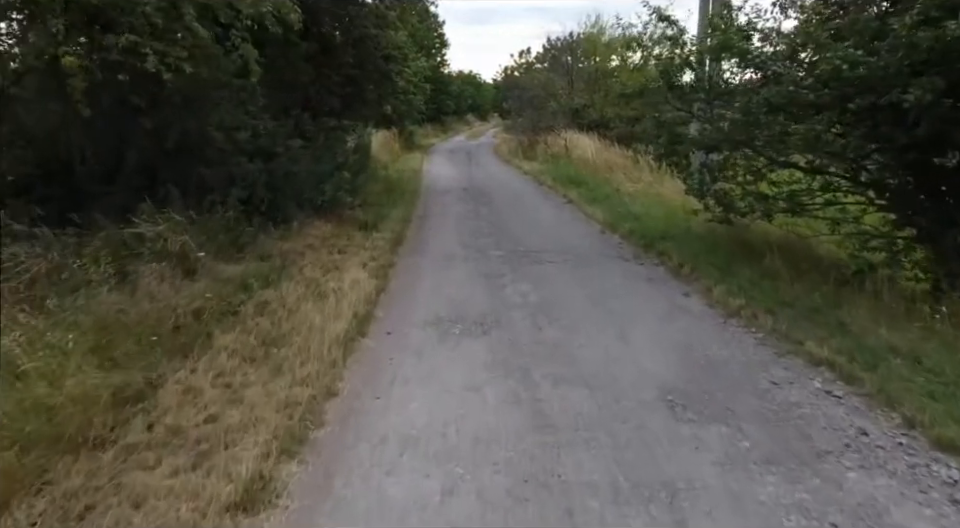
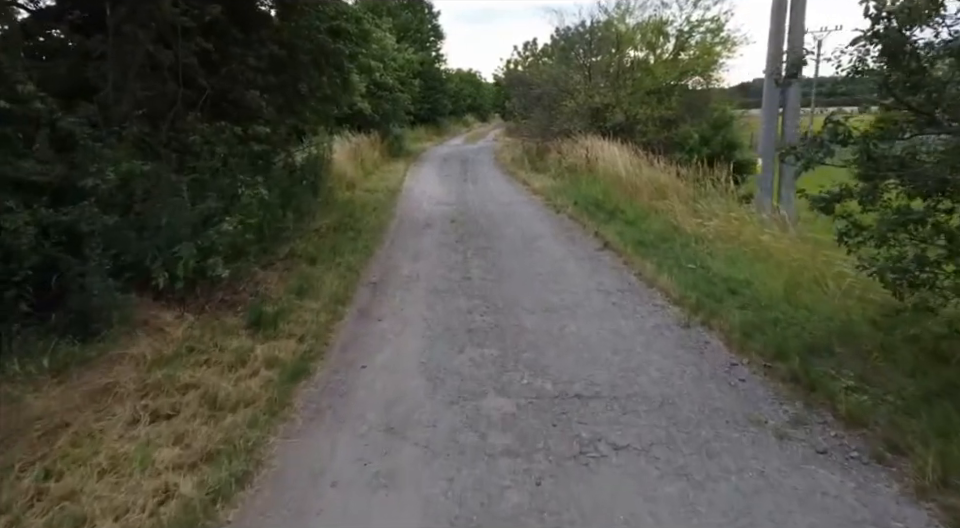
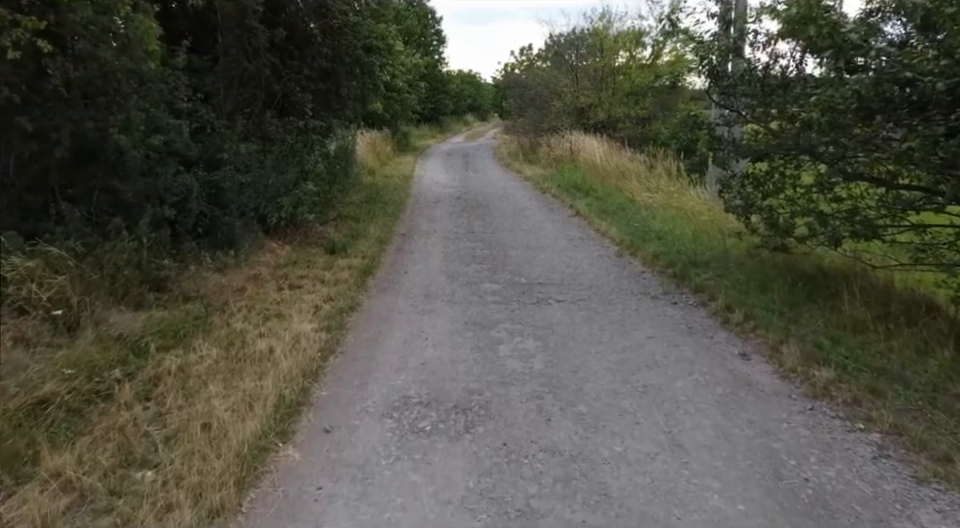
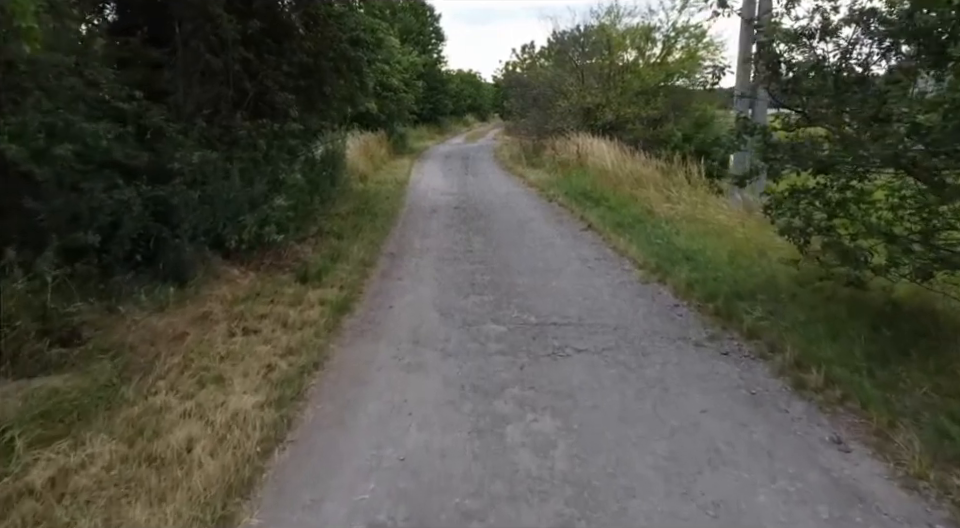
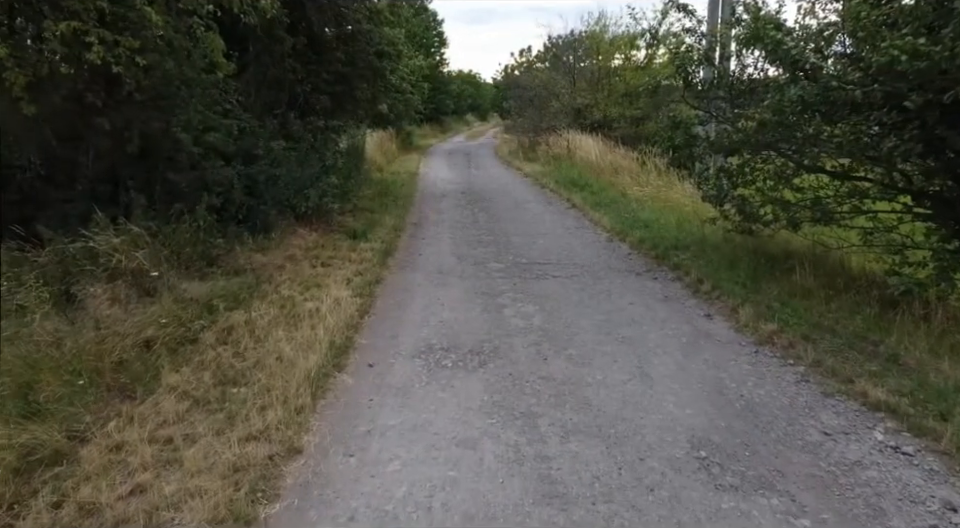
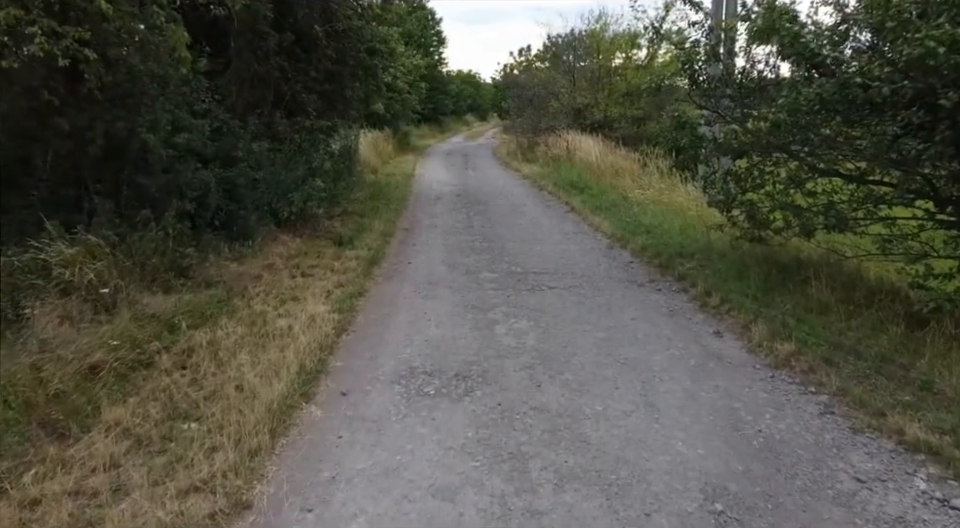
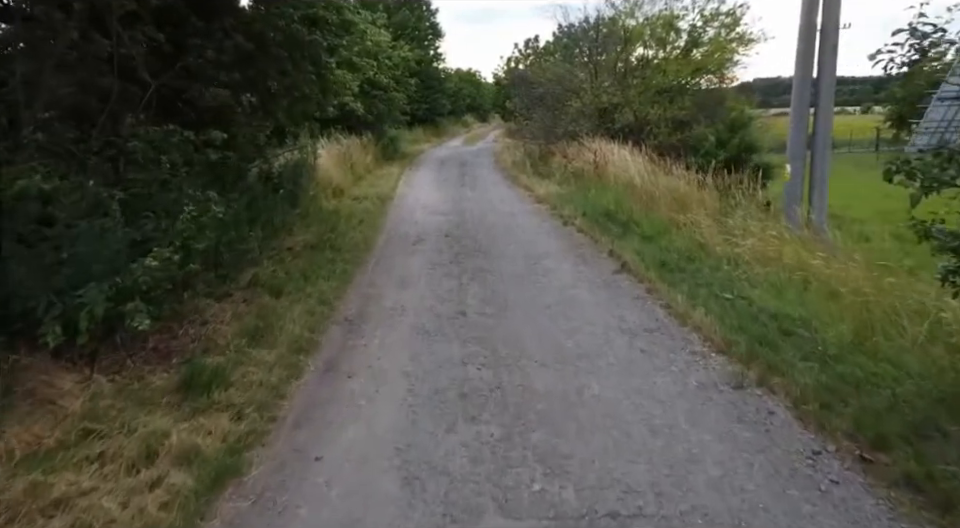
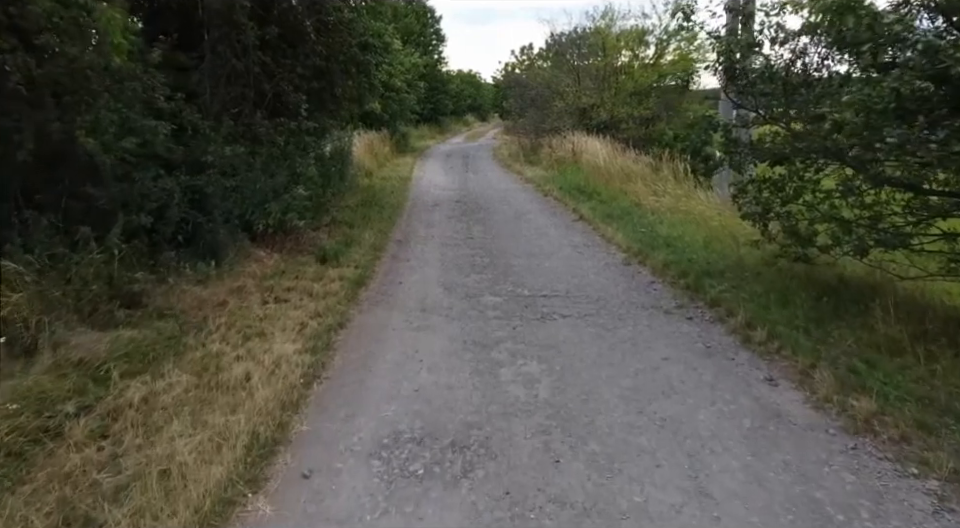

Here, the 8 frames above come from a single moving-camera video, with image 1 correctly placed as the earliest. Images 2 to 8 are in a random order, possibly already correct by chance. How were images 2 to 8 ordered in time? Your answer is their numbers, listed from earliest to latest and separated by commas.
5, 6, 3, 8, 4, 2, 7
